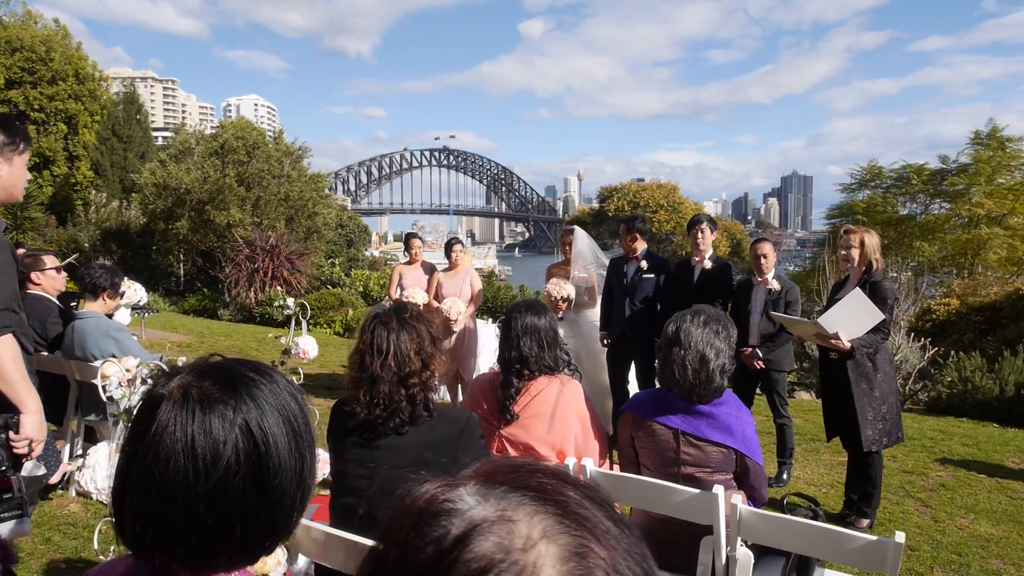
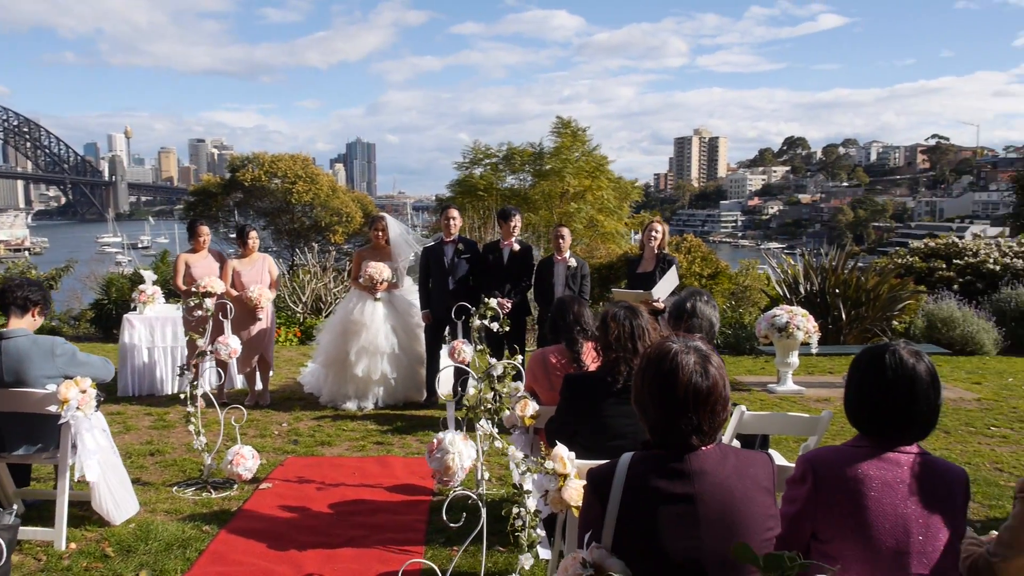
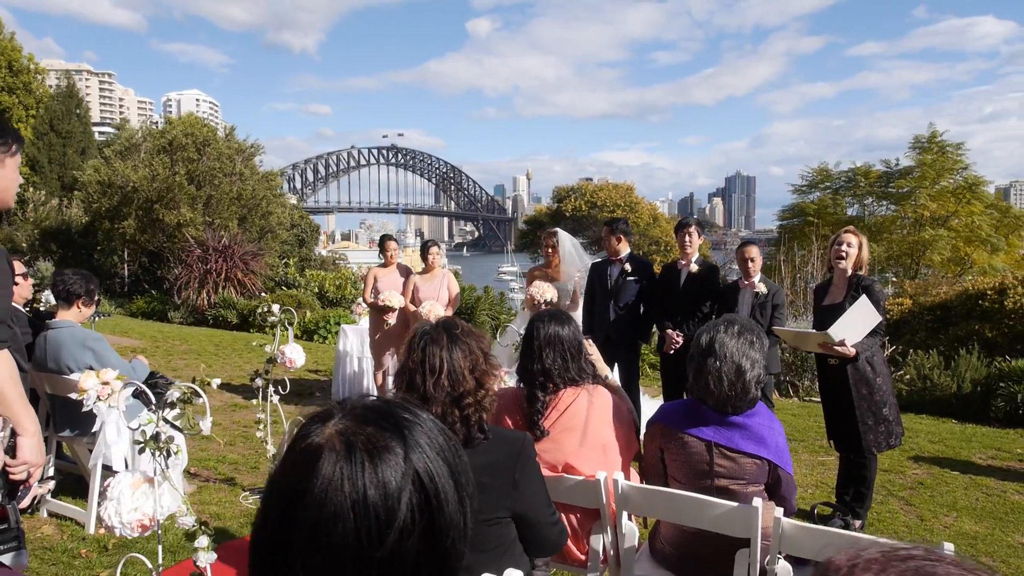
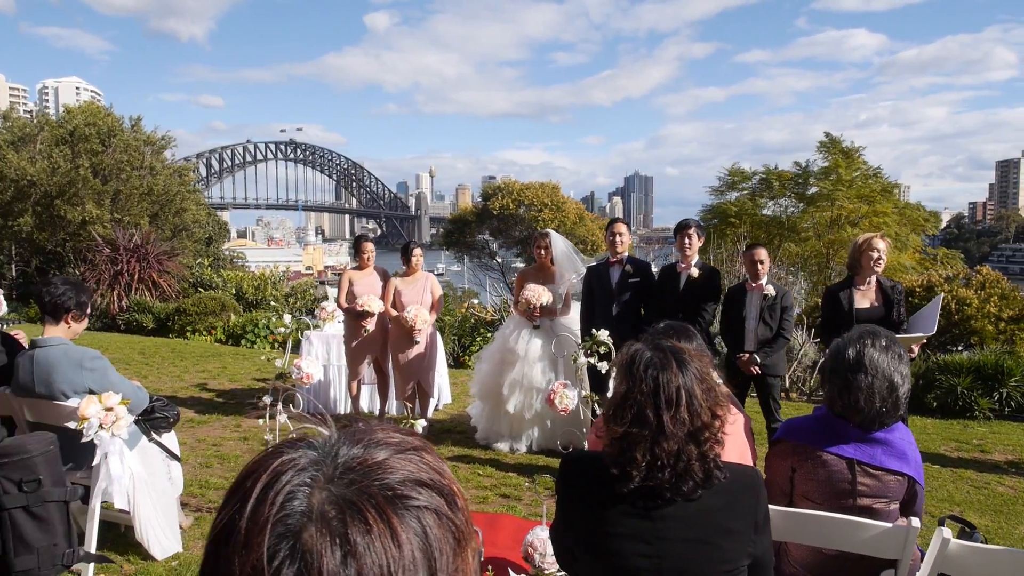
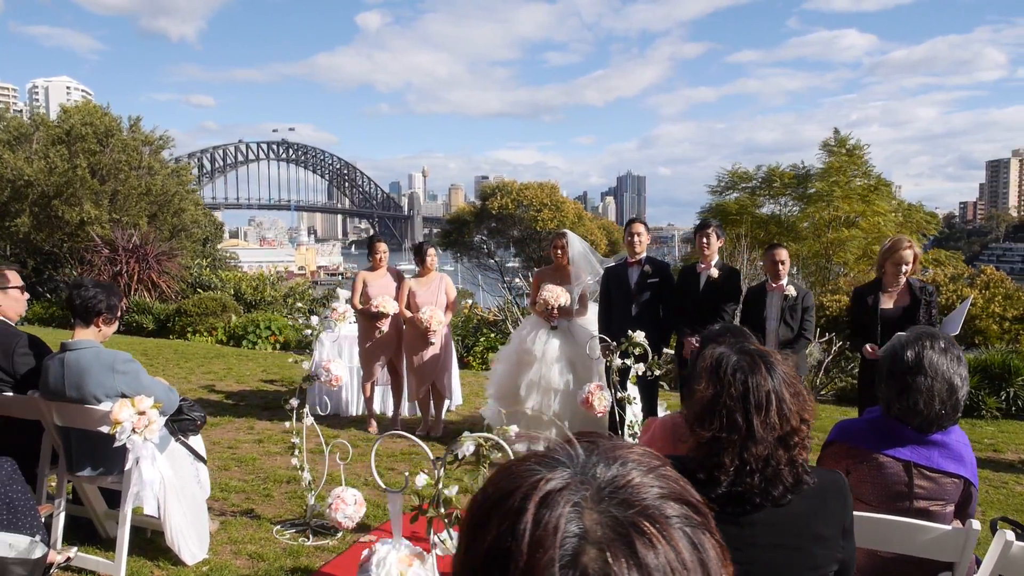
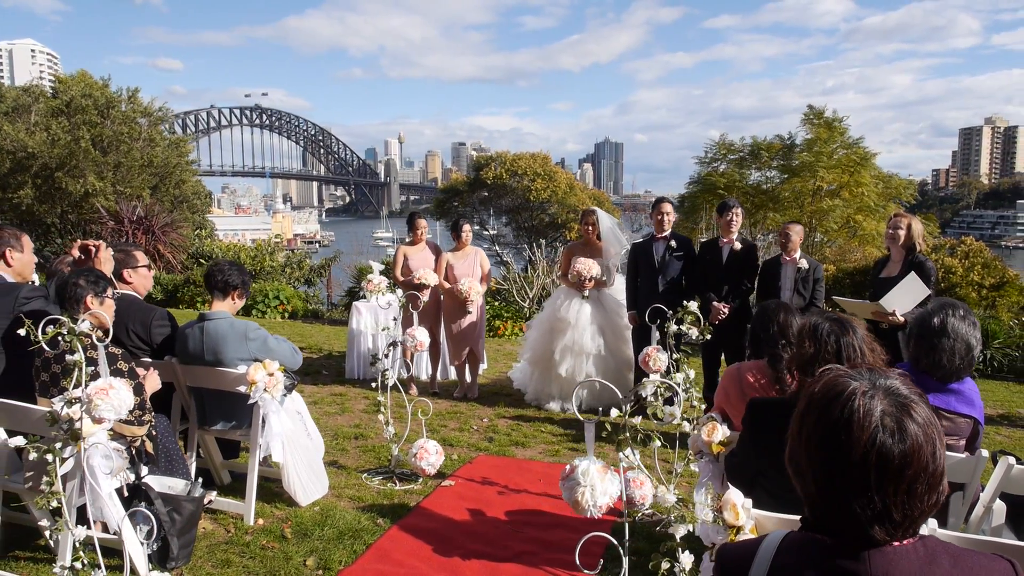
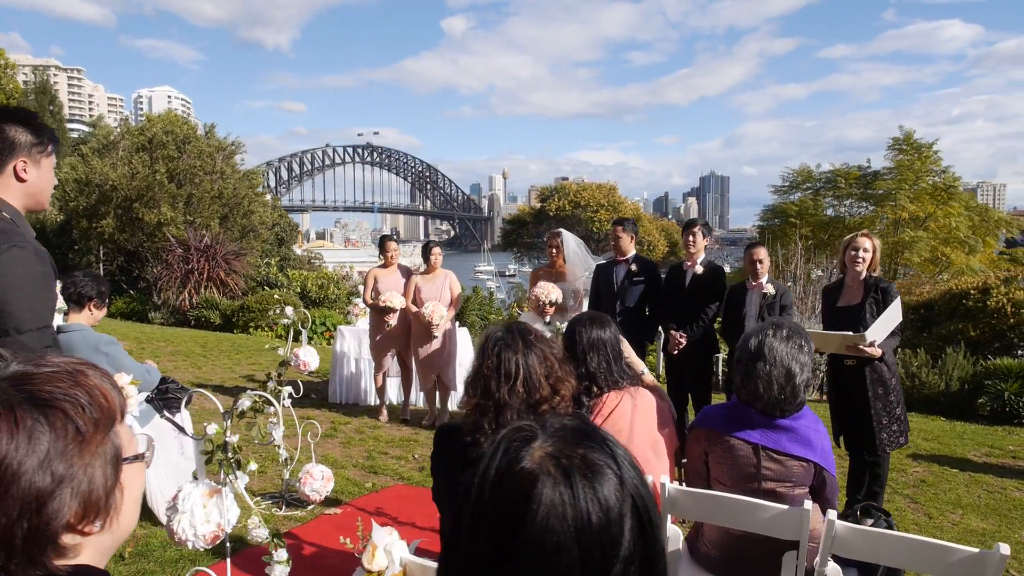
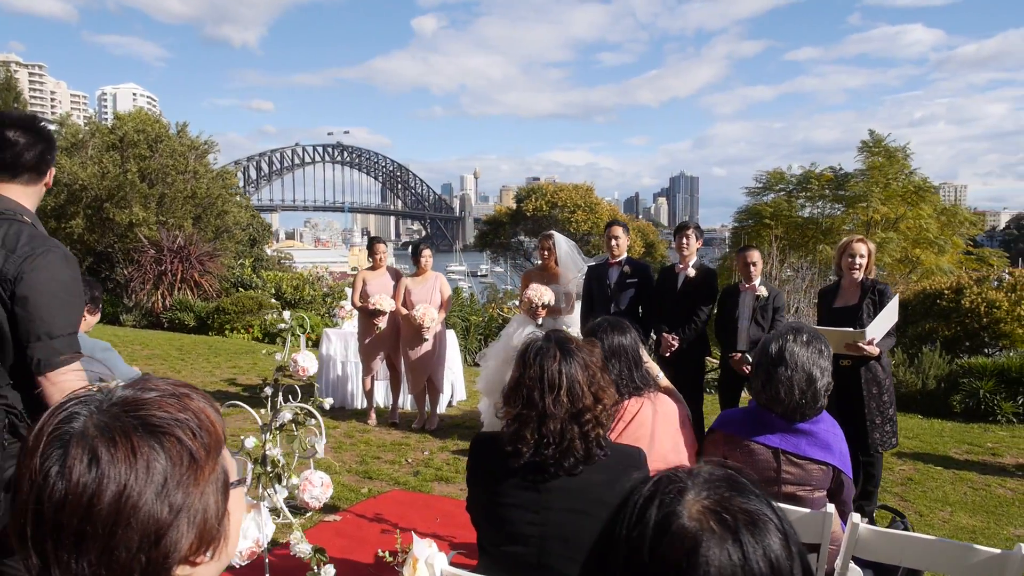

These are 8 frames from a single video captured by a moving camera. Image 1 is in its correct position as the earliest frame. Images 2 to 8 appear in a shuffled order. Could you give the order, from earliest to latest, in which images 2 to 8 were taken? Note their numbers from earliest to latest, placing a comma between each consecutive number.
3, 7, 8, 4, 5, 6, 2
